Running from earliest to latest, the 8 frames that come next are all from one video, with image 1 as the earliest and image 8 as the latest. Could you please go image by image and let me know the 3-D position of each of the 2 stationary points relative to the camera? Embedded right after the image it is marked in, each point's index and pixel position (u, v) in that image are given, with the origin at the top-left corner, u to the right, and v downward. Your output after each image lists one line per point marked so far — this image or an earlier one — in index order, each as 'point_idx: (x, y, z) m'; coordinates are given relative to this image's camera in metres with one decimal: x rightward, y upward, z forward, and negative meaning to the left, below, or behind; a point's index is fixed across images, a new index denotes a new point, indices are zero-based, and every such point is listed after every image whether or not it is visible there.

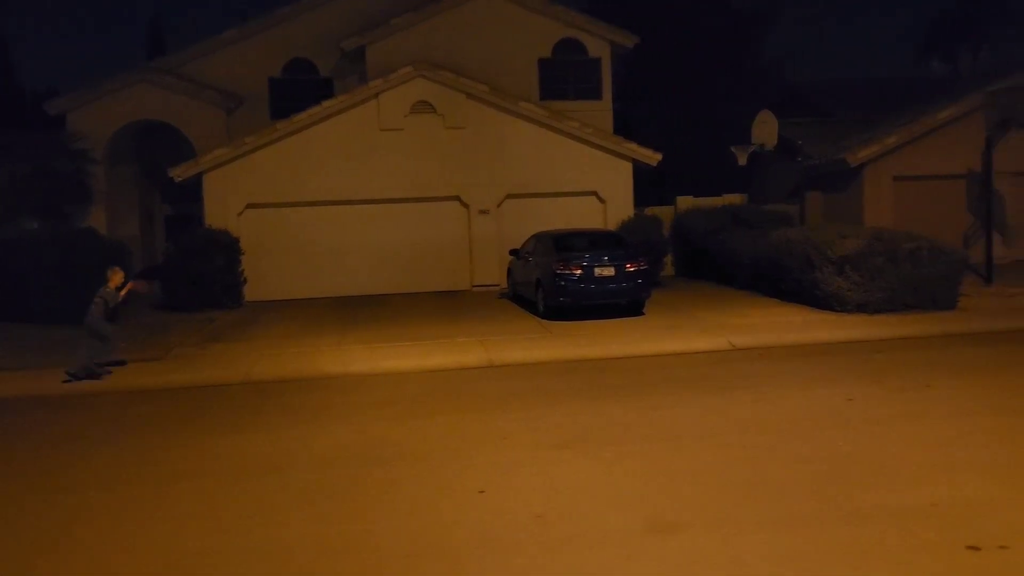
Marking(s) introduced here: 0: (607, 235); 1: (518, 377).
0: (+2.1, +1.1, +17.8) m
1: (+0.1, -1.3, +12.4) m
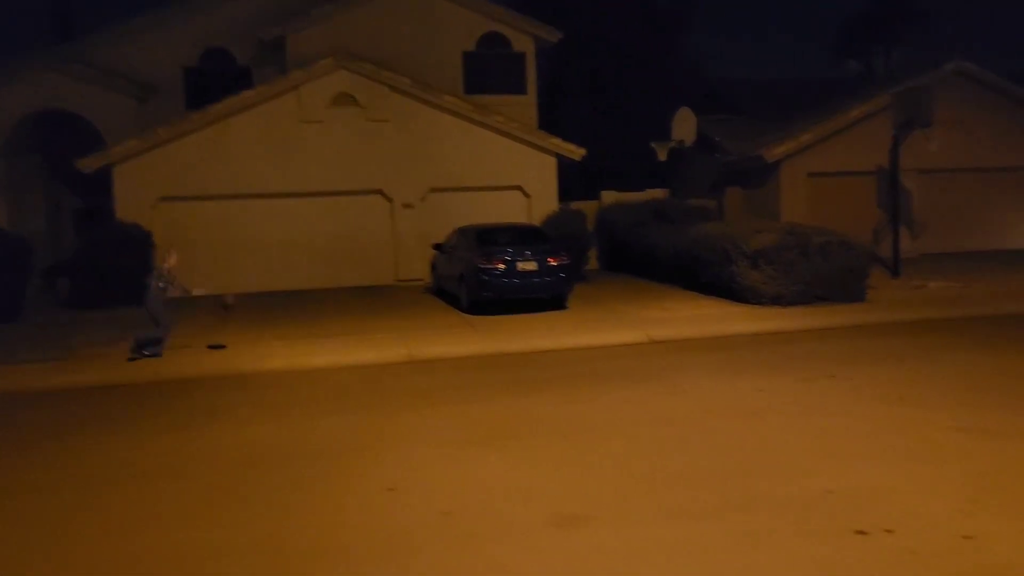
0: (+0.4, +1.2, +17.9) m
1: (-1.1, -1.2, +12.4) m
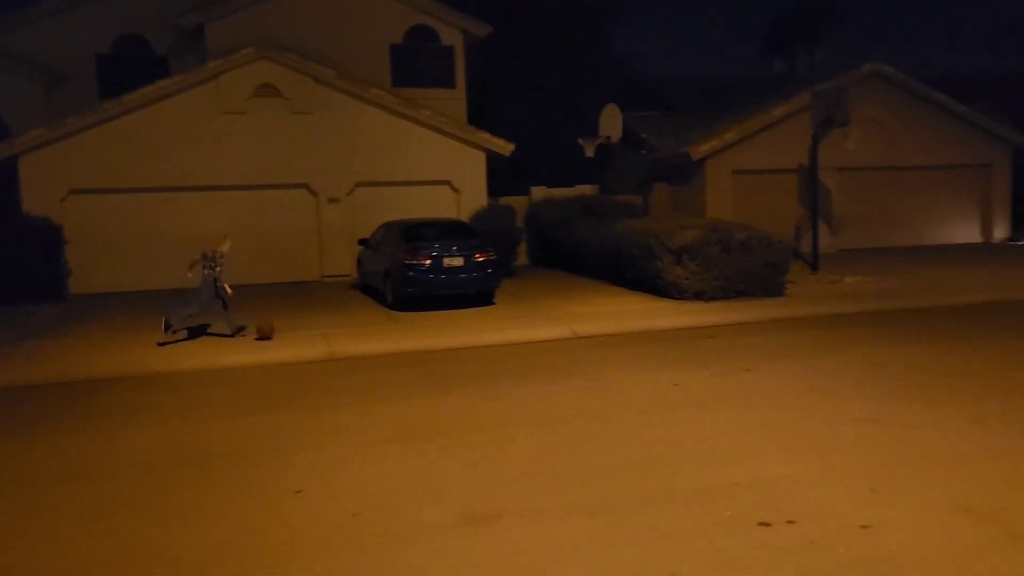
0: (-1.1, +1.3, +17.7) m
1: (-2.2, -1.2, +12.1) m
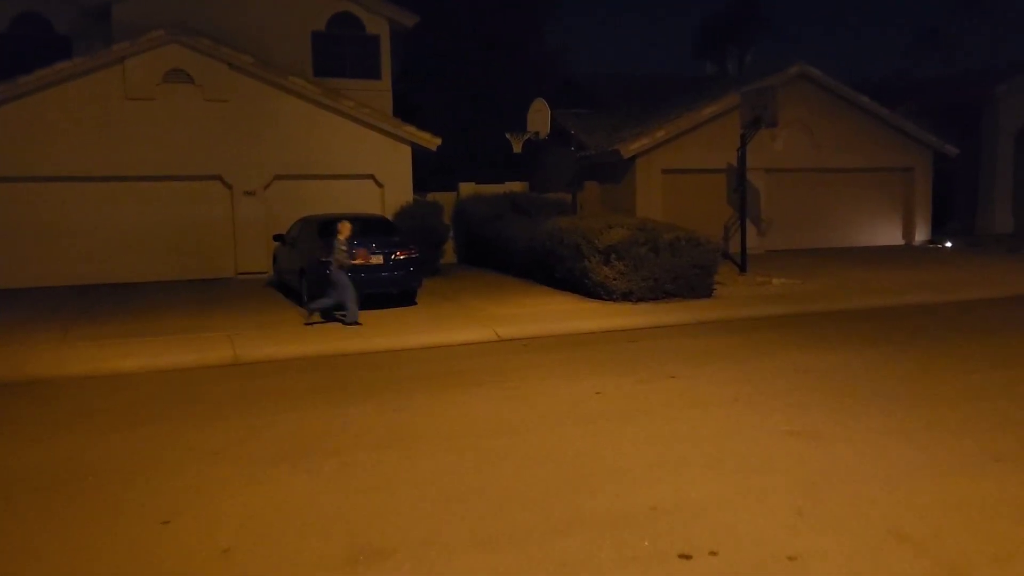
0: (-2.7, +1.4, +17.0) m
1: (-3.3, -1.2, +11.3) m
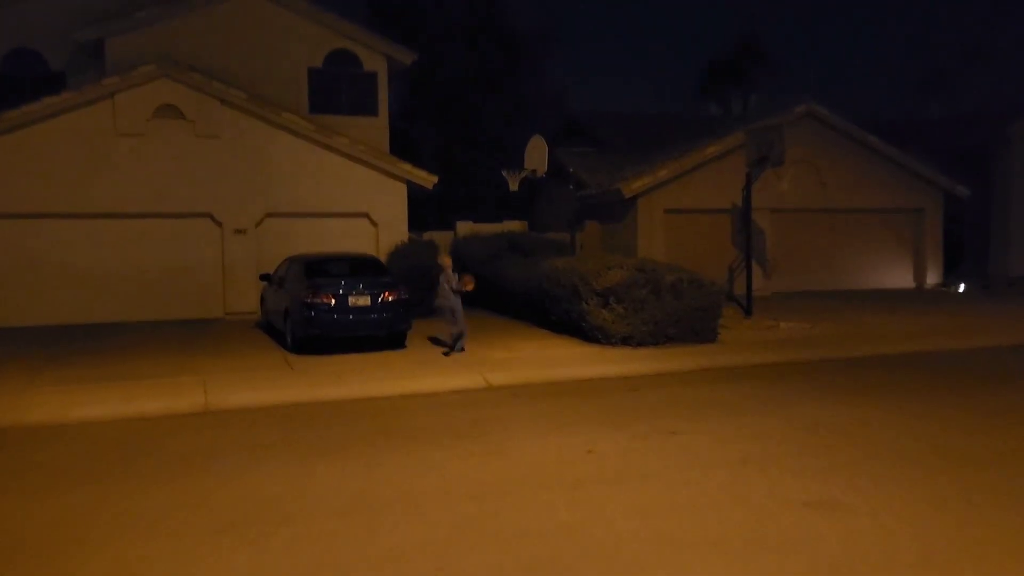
0: (-2.8, +0.5, +16.3) m
1: (-3.5, -1.7, +10.6) m
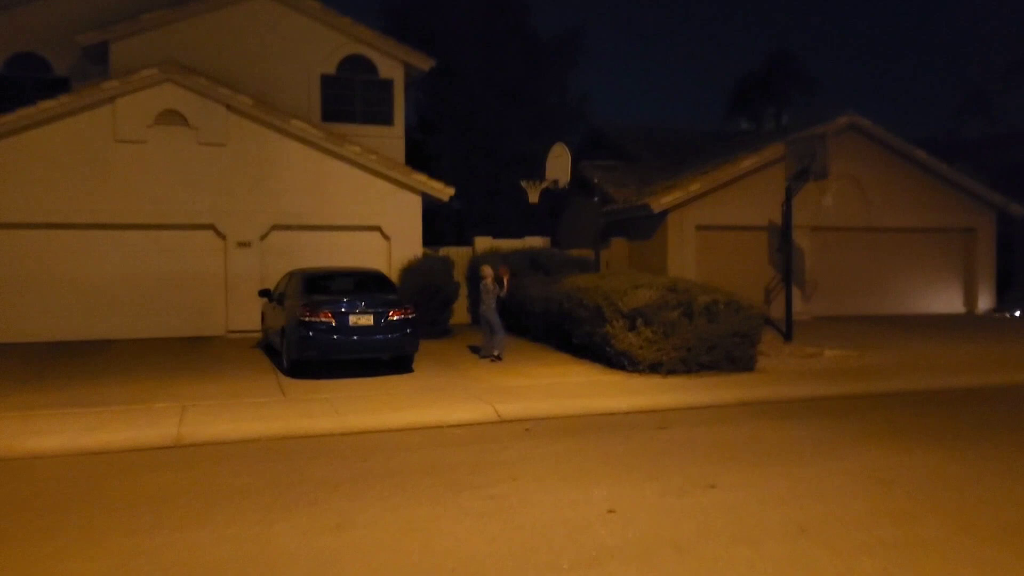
0: (-2.4, +0.2, +15.1) m
1: (-3.4, -1.9, +9.3) m
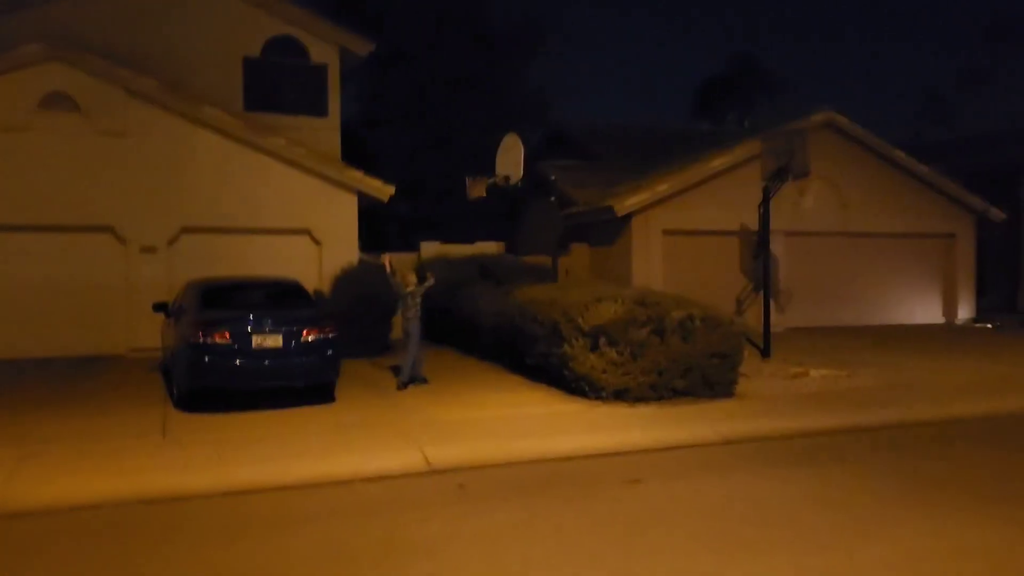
0: (-3.3, 0.0, +12.7) m
1: (-4.0, -2.1, +6.9) m
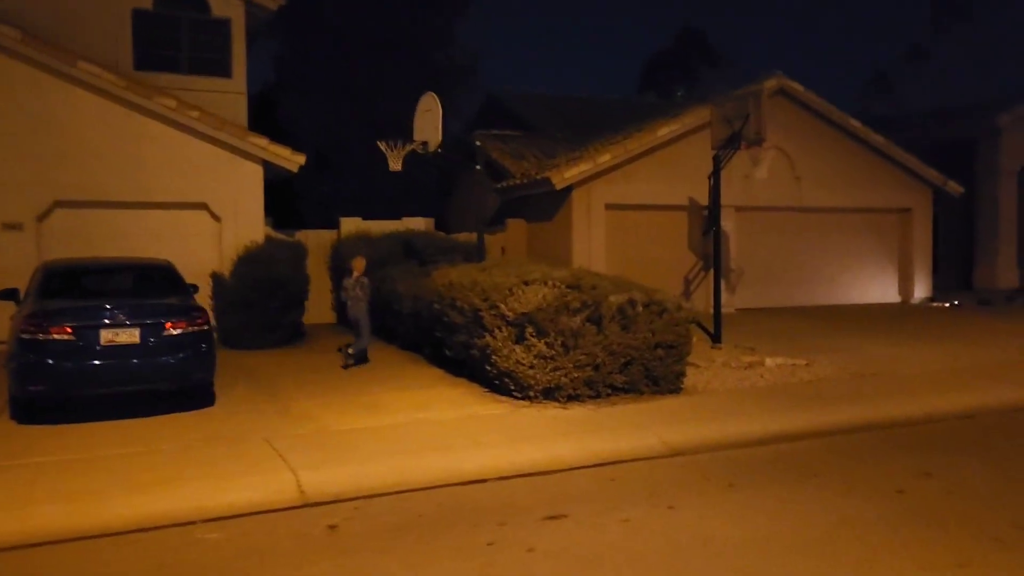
0: (-4.4, +0.2, +10.8) m
1: (-4.7, -2.0, +5.0) m
